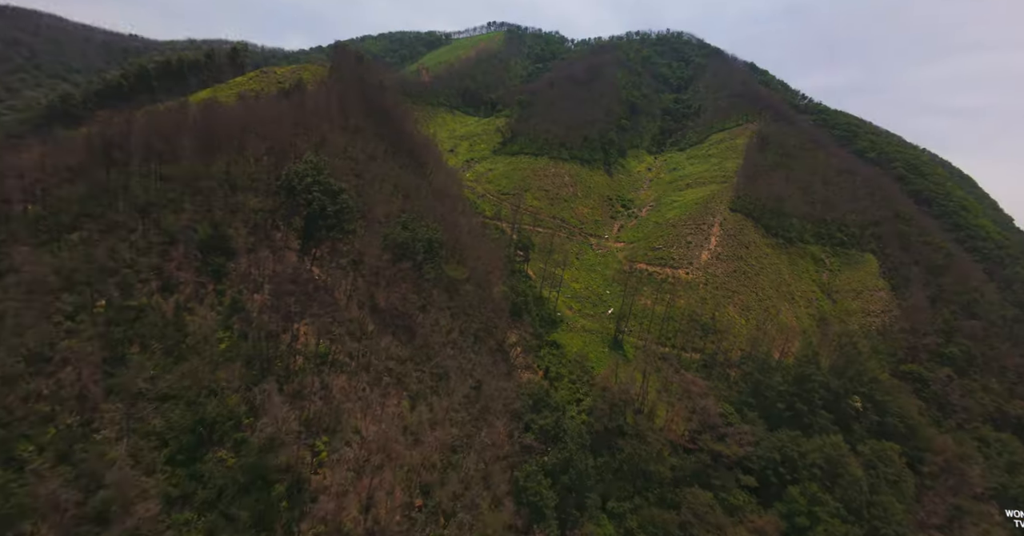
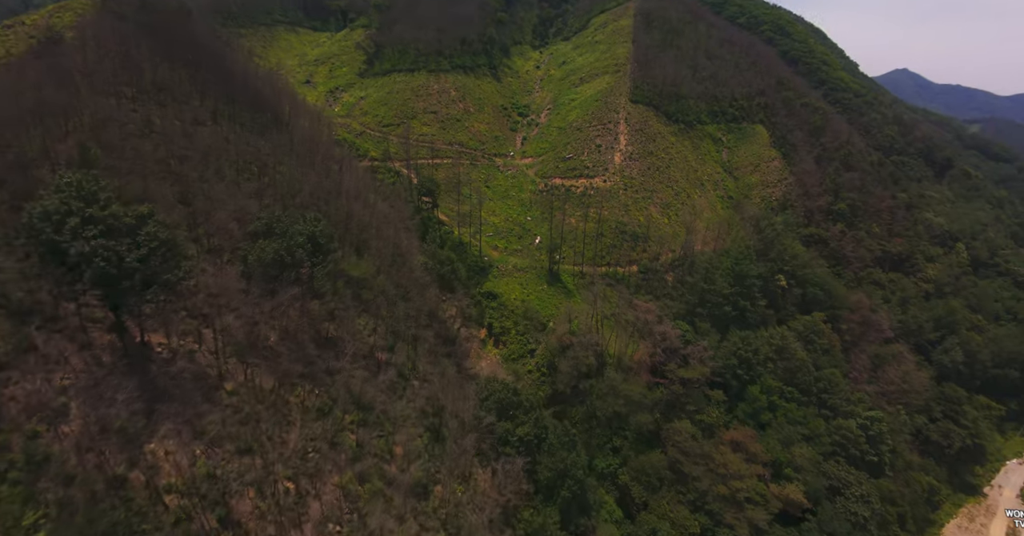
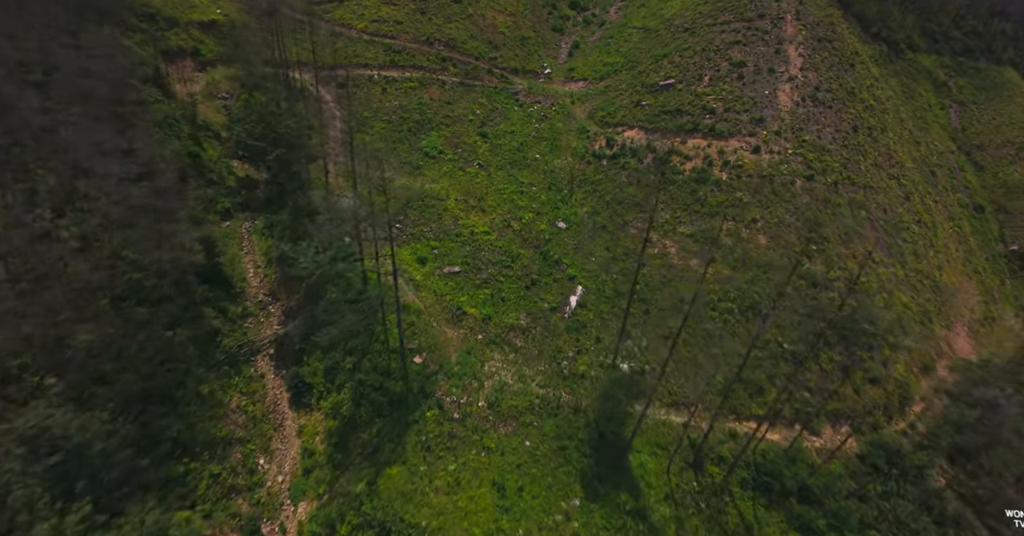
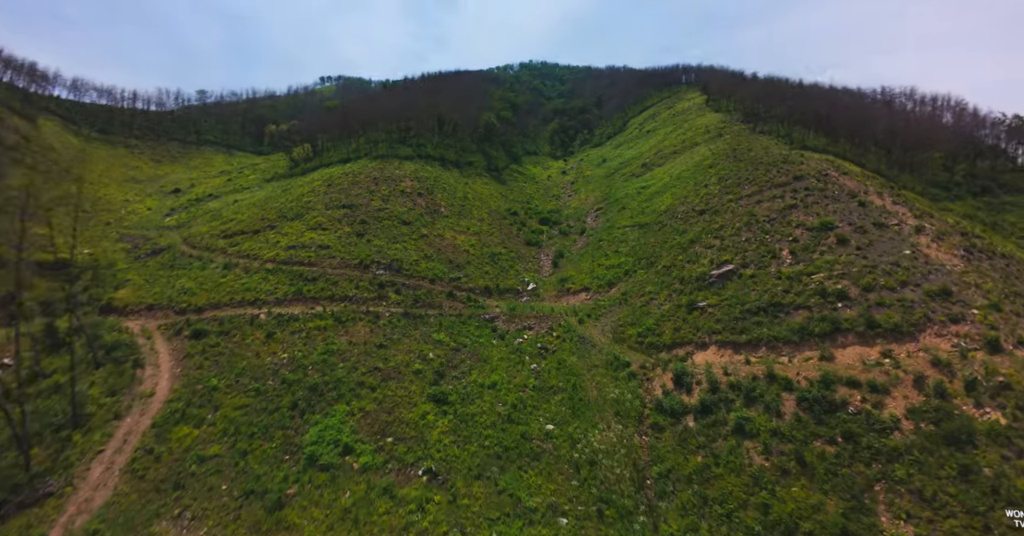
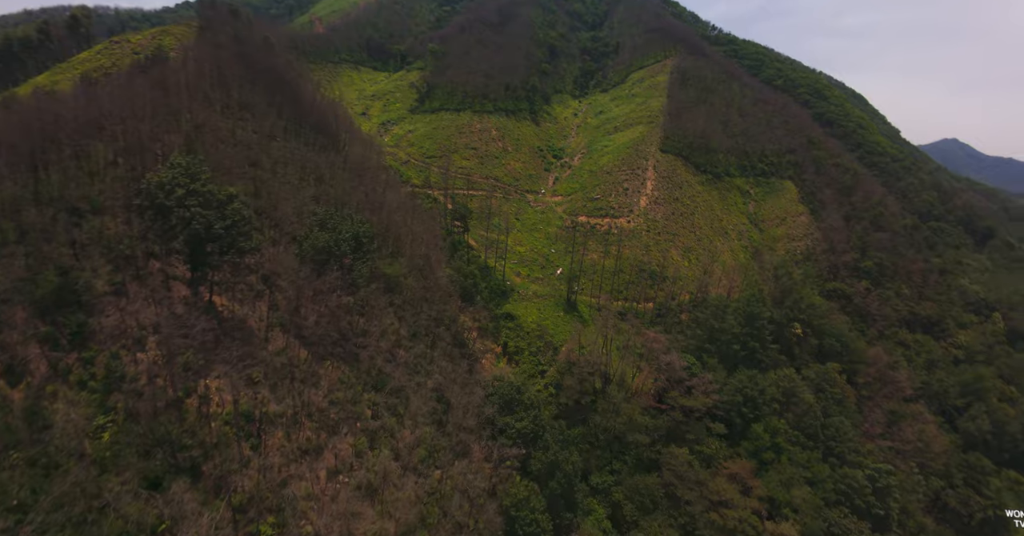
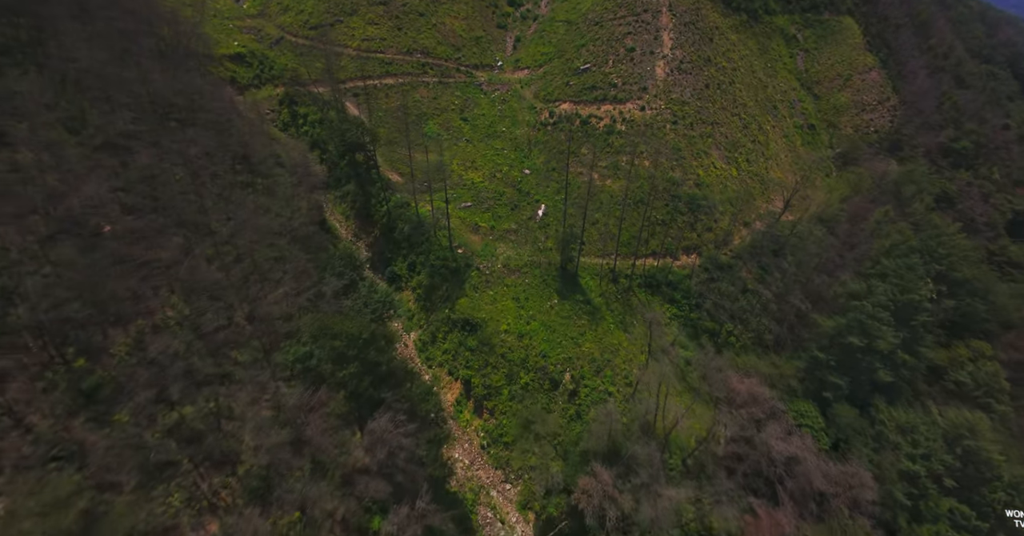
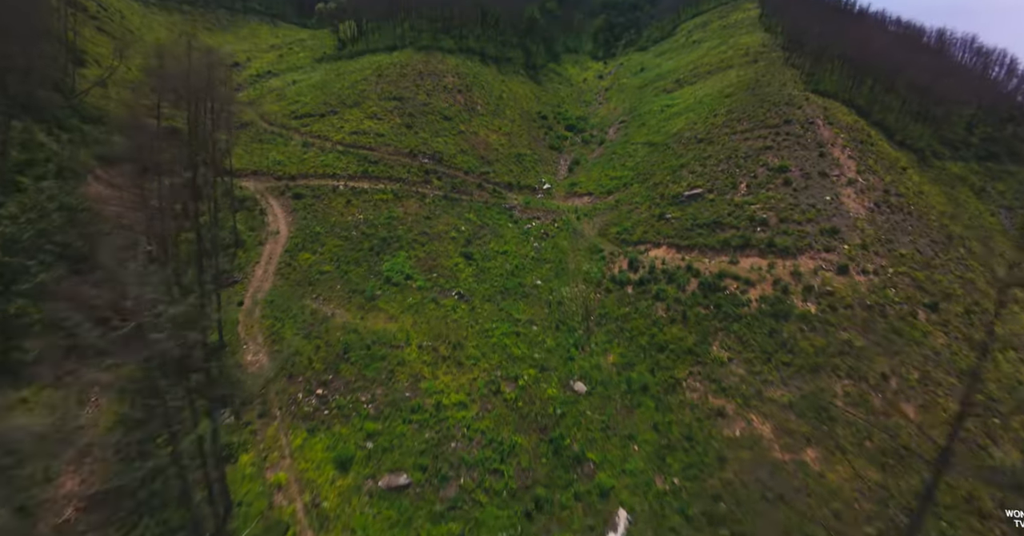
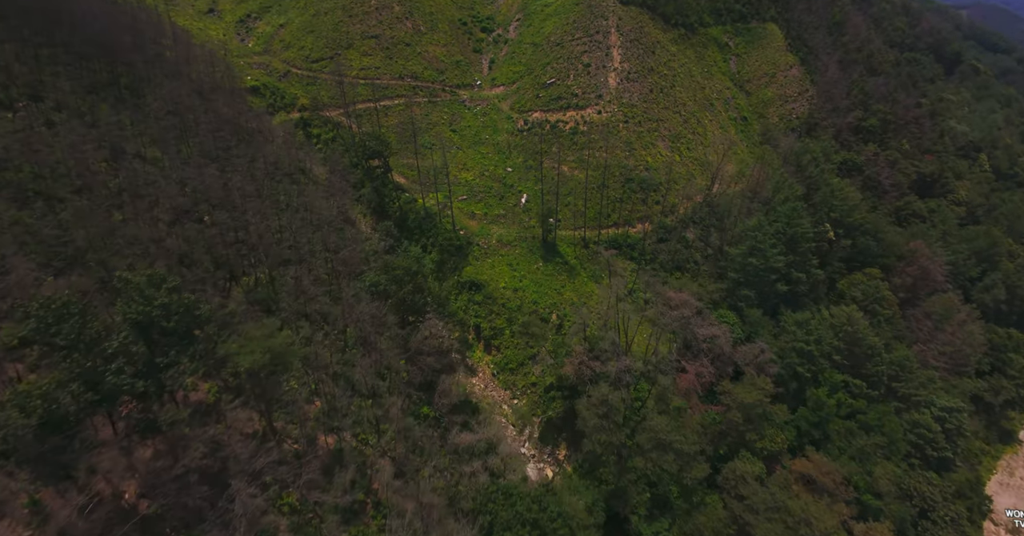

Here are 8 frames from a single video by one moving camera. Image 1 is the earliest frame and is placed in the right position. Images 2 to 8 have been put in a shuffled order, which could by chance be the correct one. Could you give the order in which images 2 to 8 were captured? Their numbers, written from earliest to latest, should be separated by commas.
5, 2, 8, 6, 3, 7, 4
